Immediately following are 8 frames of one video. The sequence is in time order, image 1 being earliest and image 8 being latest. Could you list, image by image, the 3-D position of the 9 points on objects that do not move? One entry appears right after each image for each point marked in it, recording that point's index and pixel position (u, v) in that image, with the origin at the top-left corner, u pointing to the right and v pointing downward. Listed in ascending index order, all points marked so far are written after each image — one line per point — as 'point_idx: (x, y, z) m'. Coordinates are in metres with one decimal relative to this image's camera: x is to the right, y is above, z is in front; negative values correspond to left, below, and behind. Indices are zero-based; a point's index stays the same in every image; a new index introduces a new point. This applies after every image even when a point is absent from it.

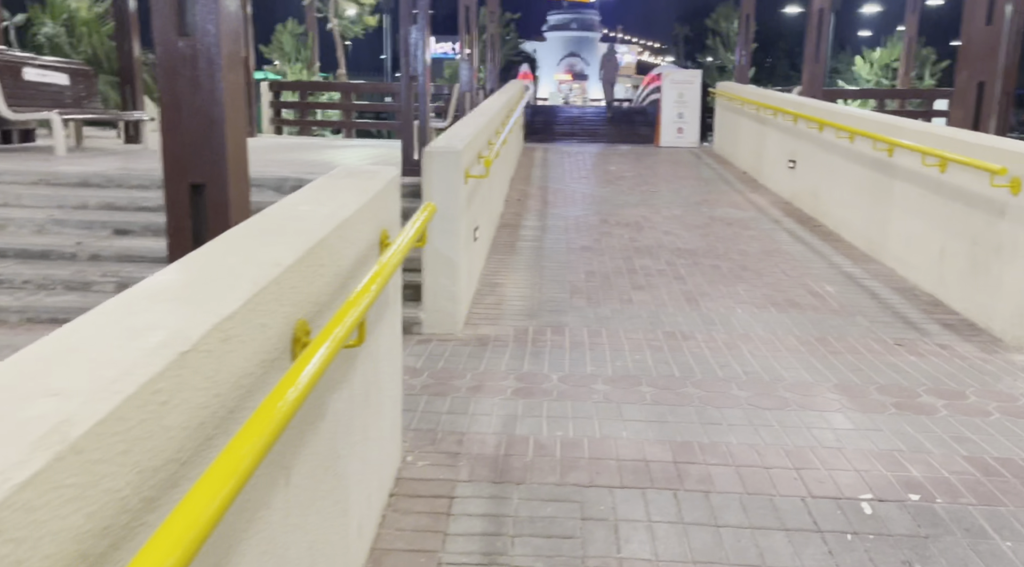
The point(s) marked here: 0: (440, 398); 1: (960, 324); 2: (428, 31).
0: (-0.2, -0.3, +2.1) m
1: (+1.5, -0.1, +3.1) m
2: (-0.4, +1.2, +4.3) m
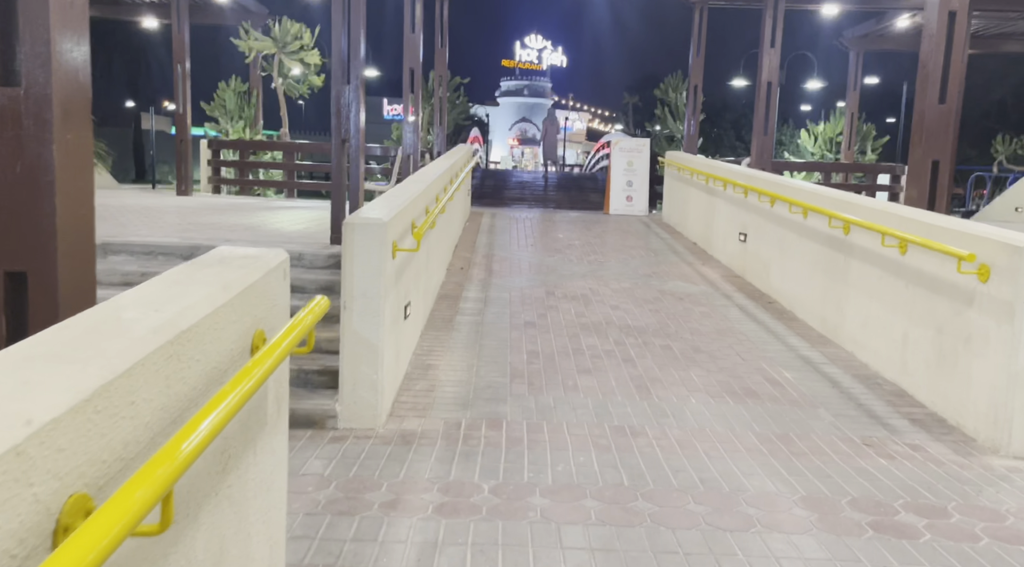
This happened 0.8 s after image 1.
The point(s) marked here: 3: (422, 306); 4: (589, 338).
0: (-0.3, -0.5, +1.8) m
1: (+1.3, -0.4, +2.9) m
2: (-0.7, +0.8, +4.0) m
3: (-0.4, -0.1, +3.9) m
4: (+0.3, -0.2, +3.9) m
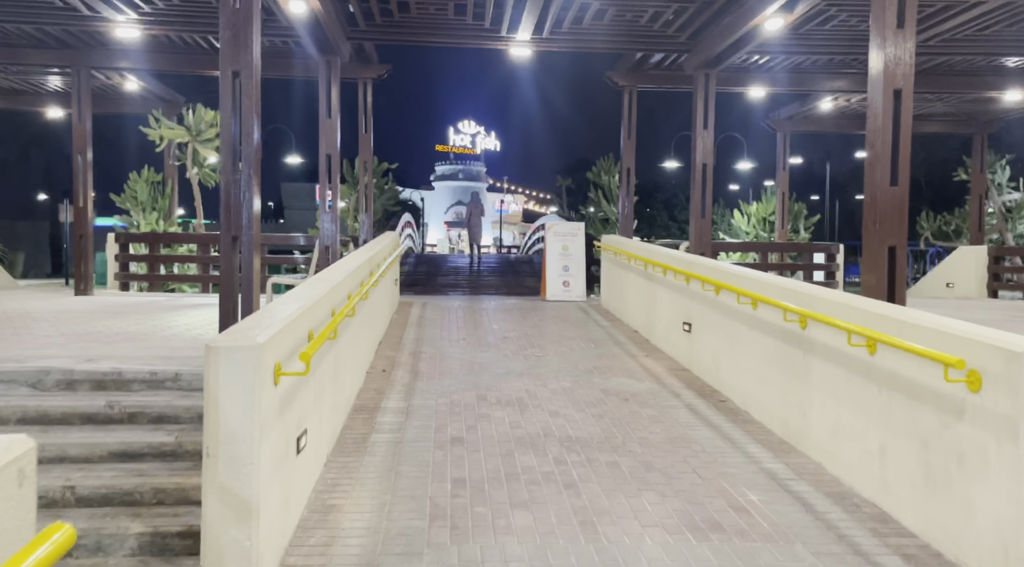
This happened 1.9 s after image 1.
0: (-0.5, -0.7, +1.2) m
1: (+1.1, -0.7, +2.5) m
2: (-1.0, +0.4, +3.5) m
3: (-0.7, -0.5, +3.3) m
4: (0.0, -0.6, +3.4) m
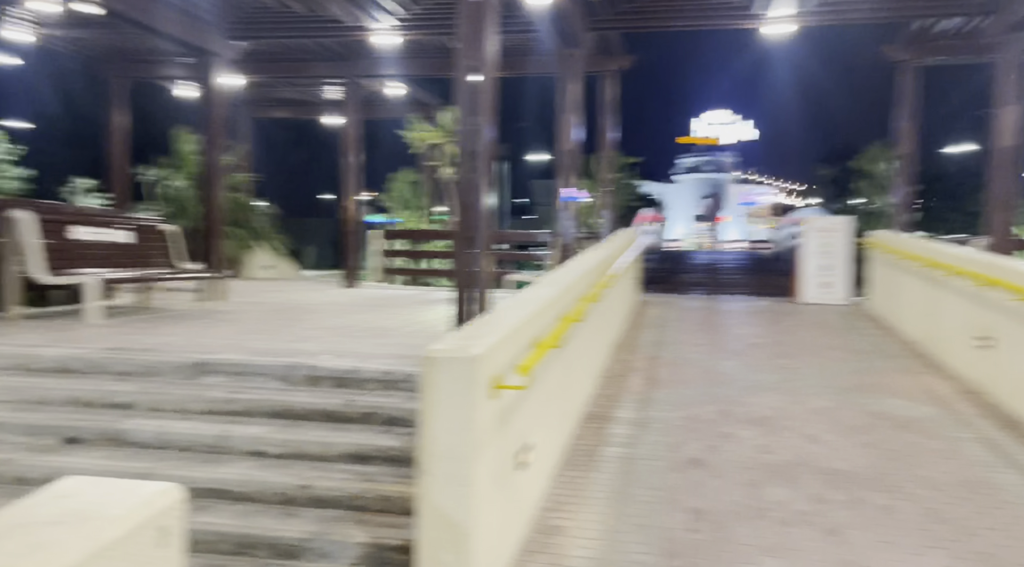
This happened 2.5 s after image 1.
0: (-0.2, -0.7, +1.0) m
1: (+1.6, -0.8, +1.8) m
2: (-0.1, +0.4, +3.3) m
3: (+0.1, -0.5, +3.1) m
4: (+0.8, -0.7, +2.9) m
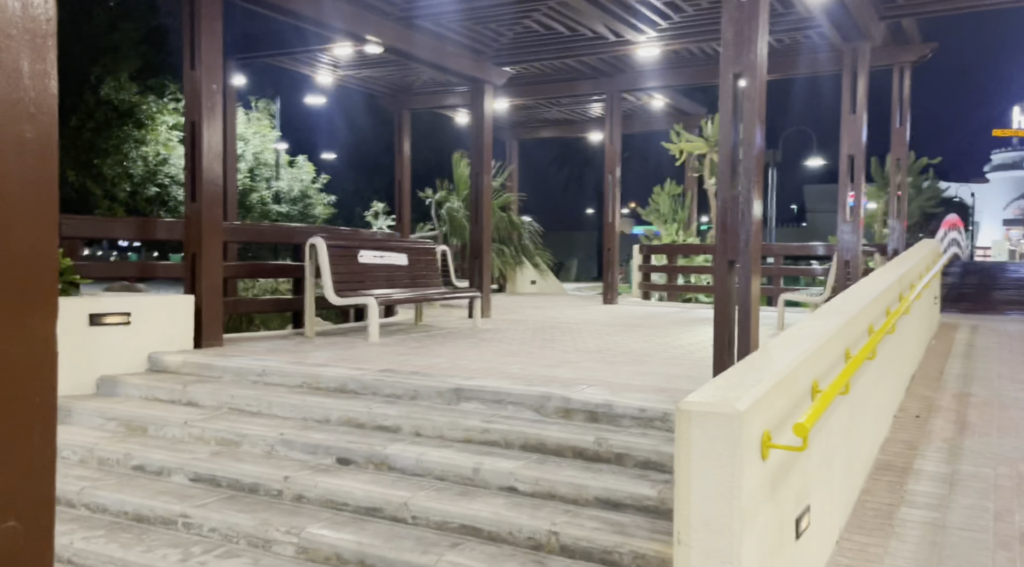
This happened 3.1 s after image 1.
0: (0.0, -0.8, +0.6) m
1: (+2.0, -0.8, +0.8) m
2: (+0.8, +0.3, +2.8) m
3: (+0.9, -0.6, +2.5) m
4: (+1.5, -0.7, +2.1) m
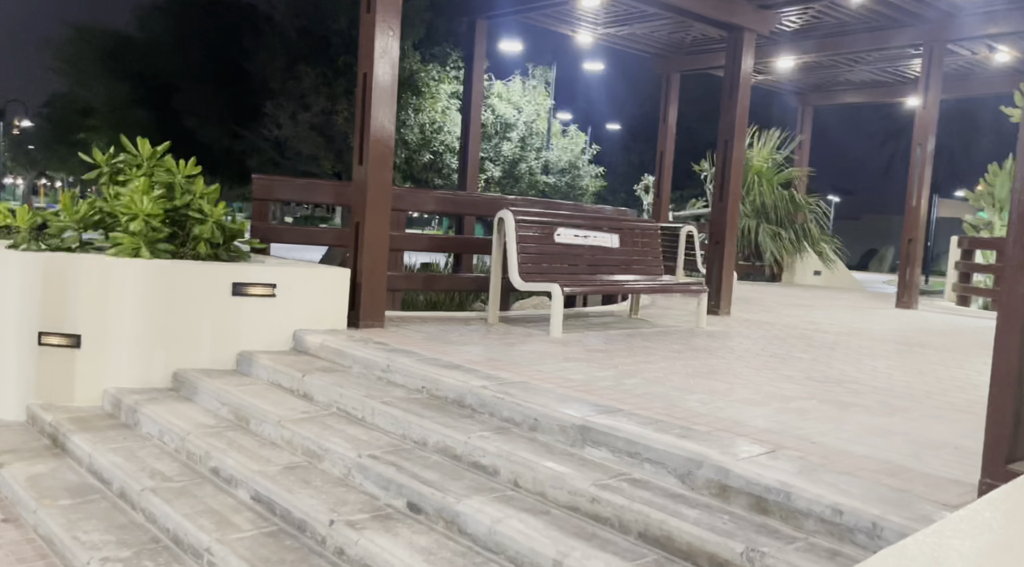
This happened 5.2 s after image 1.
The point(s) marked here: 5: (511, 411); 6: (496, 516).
0: (-1.3, -0.9, -1.0) m
1: (+0.7, -1.1, -1.4) m
2: (+0.3, +0.2, +0.8) m
3: (+0.3, -0.8, +0.5) m
4: (+0.7, -0.9, 0.0) m
5: (0.0, -0.7, +5.0) m
6: (-0.1, -1.0, +4.0) m
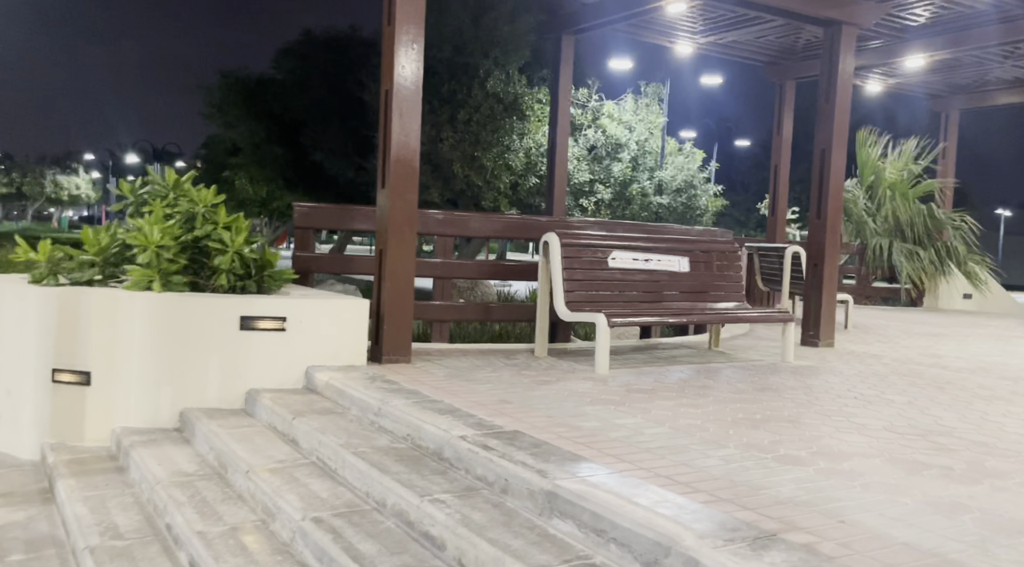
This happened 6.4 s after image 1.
0: (-2.4, -0.9, -1.5) m
1: (-0.5, -1.0, -2.3) m
2: (-0.5, +0.2, +0.1) m
3: (-0.6, -0.8, -0.3) m
4: (-0.3, -0.9, -0.9) m
5: (-0.2, -0.8, +4.2) m
6: (-0.4, -1.1, +3.2) m
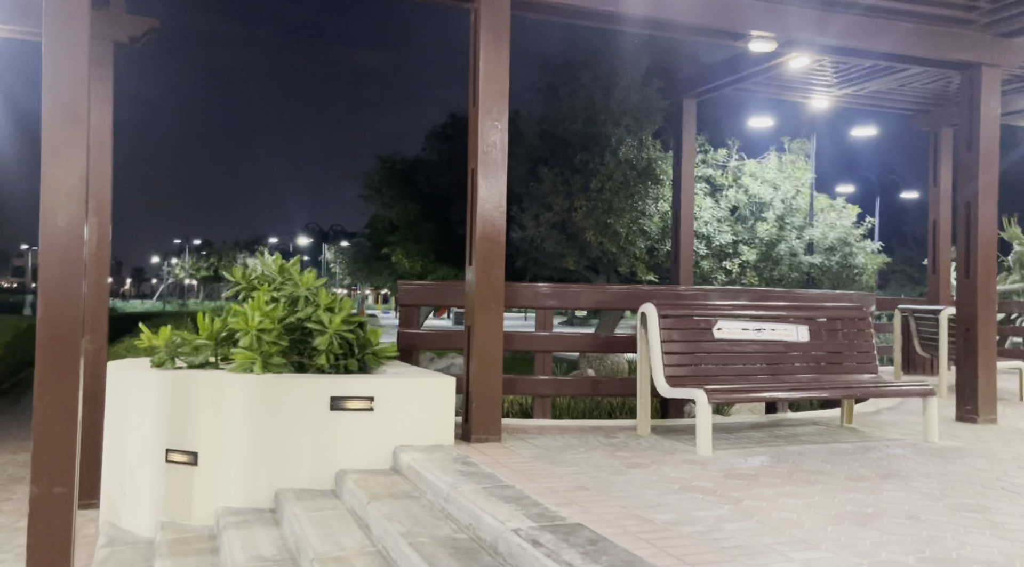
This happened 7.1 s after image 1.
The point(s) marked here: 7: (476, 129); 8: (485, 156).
0: (-3.2, -0.9, -1.3) m
1: (-1.5, -0.9, -2.4) m
2: (-1.1, +0.1, 0.0) m
3: (-1.3, -0.8, -0.4) m
4: (-1.0, -0.9, -1.1) m
5: (+0.1, -1.2, +3.9) m
6: (-0.4, -1.4, +2.9) m
7: (-0.3, +1.1, +6.5) m
8: (-0.2, +0.9, +6.4) m
